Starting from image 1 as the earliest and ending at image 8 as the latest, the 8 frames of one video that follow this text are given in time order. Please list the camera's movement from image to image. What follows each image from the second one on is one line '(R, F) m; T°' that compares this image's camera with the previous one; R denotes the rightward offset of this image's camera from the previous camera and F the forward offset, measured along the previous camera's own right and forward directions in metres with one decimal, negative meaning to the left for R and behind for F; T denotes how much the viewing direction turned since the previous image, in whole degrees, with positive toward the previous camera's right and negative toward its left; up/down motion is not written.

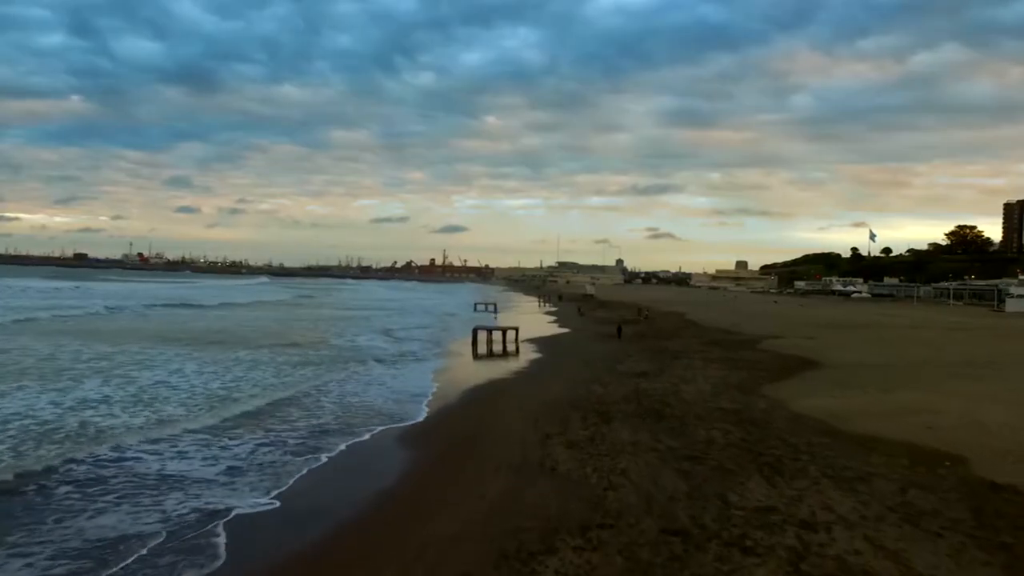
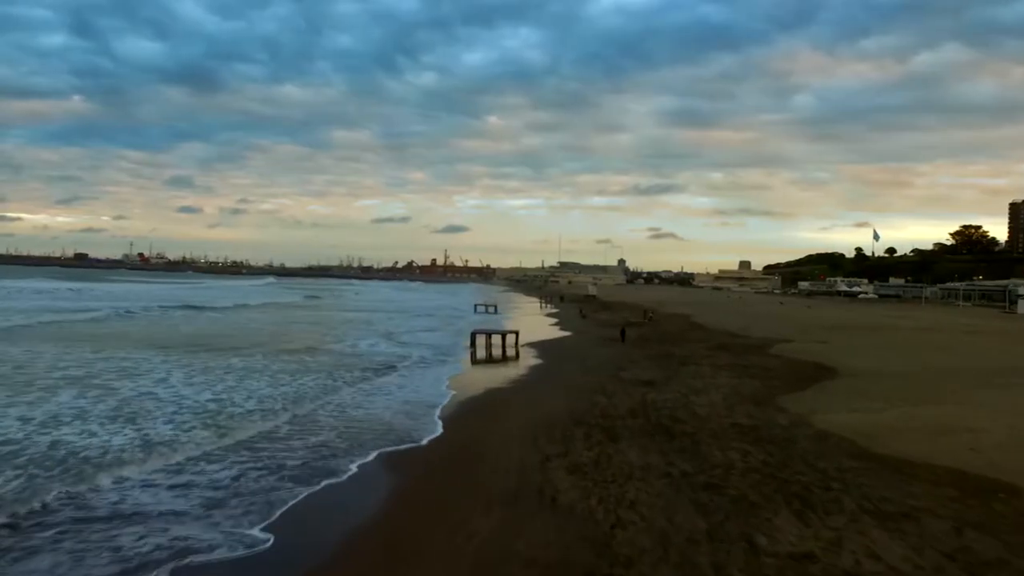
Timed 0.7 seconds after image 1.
(+0.1, +0.9) m; 0°
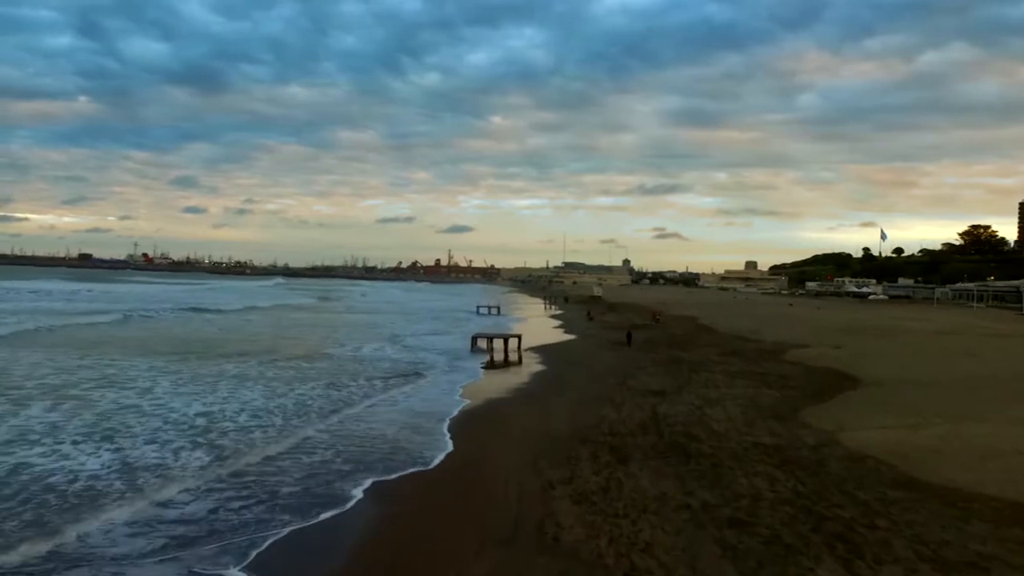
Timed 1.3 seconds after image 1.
(+0.1, +0.9) m; 0°
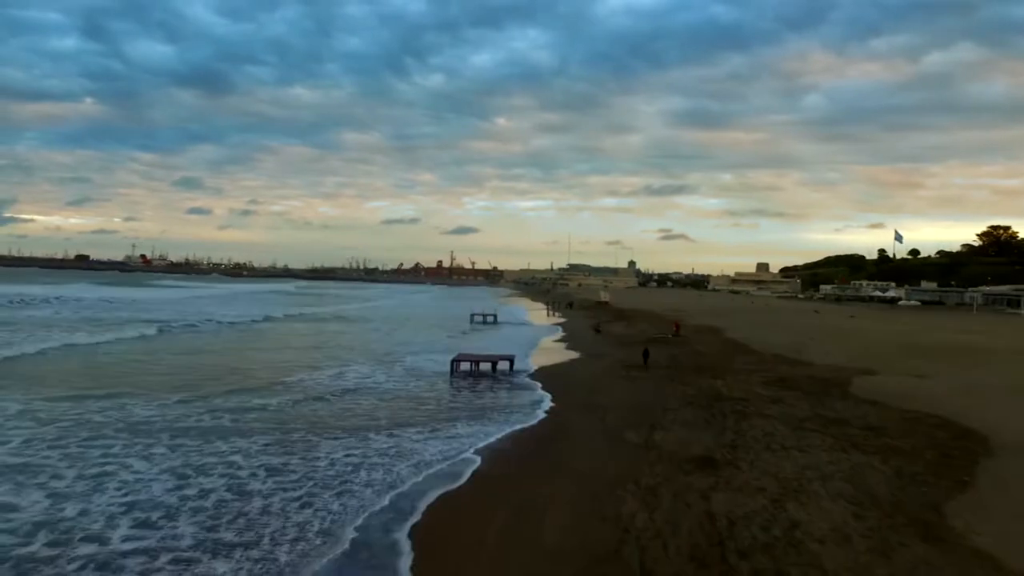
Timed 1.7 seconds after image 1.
(+0.3, +4.4) m; 0°
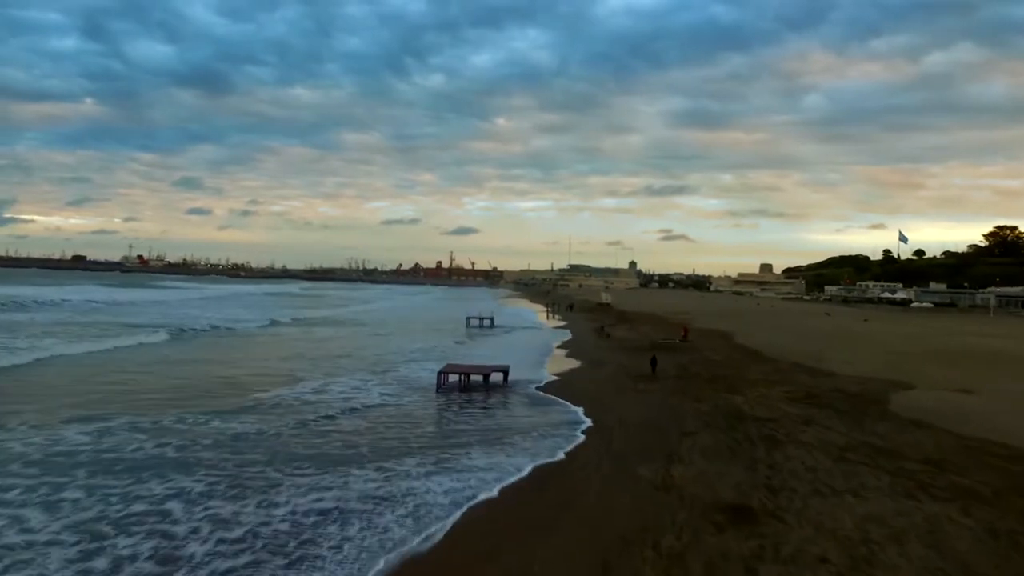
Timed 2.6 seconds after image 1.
(+0.1, +1.8) m; 0°
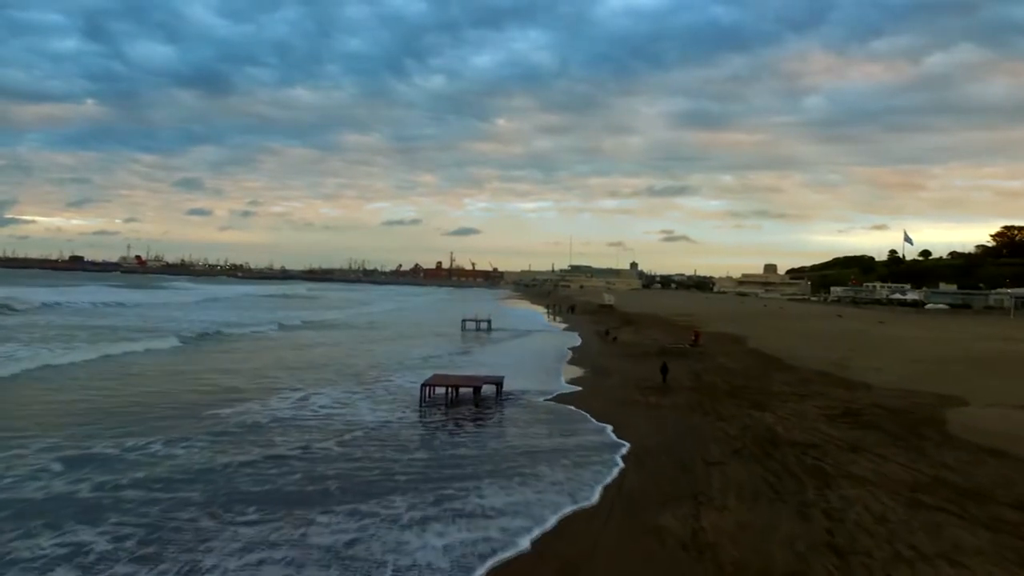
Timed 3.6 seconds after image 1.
(+0.1, +1.9) m; 0°
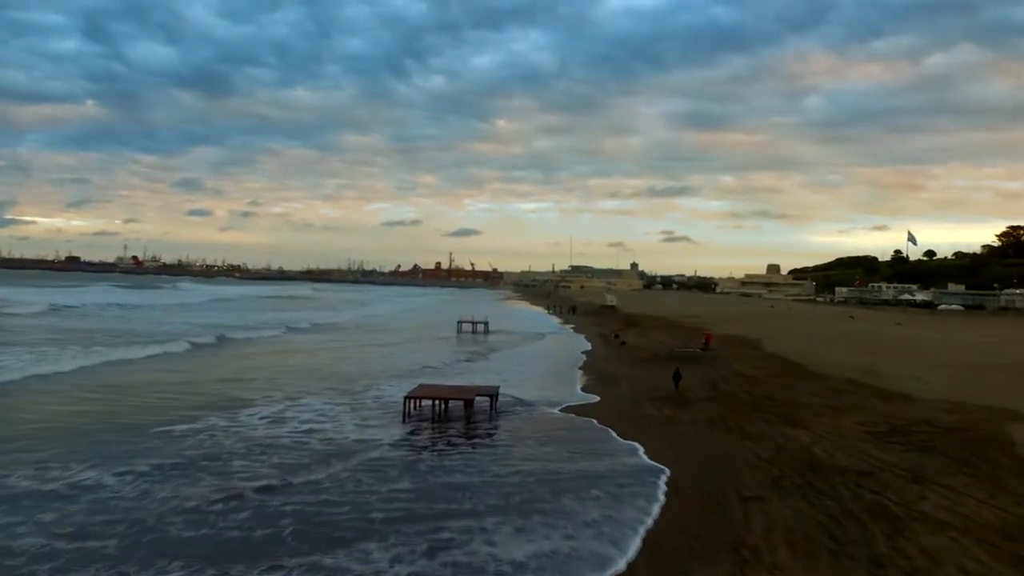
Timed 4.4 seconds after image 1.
(+0.1, +1.7) m; 0°
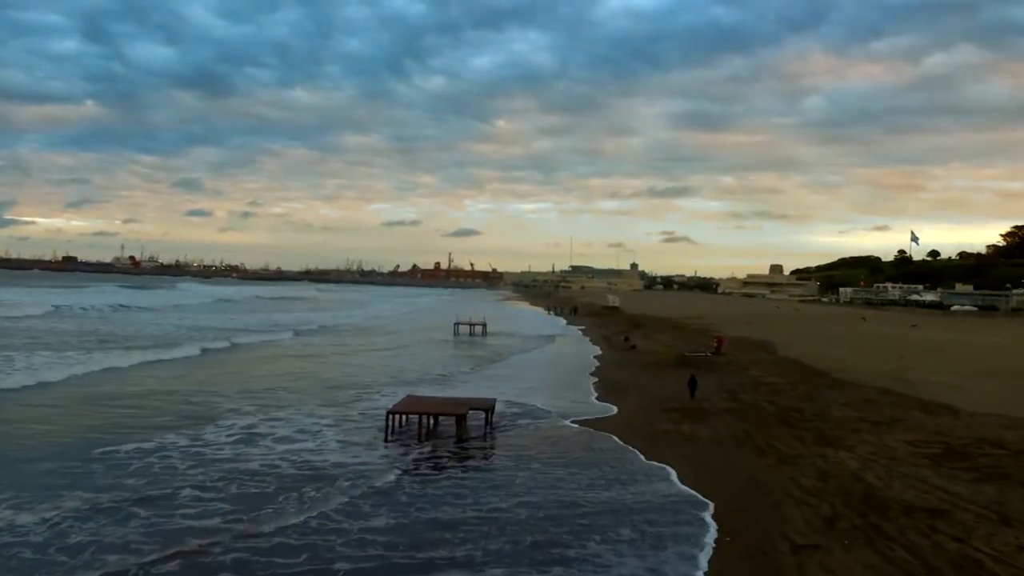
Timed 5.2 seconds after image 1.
(0.0, +1.5) m; 0°
